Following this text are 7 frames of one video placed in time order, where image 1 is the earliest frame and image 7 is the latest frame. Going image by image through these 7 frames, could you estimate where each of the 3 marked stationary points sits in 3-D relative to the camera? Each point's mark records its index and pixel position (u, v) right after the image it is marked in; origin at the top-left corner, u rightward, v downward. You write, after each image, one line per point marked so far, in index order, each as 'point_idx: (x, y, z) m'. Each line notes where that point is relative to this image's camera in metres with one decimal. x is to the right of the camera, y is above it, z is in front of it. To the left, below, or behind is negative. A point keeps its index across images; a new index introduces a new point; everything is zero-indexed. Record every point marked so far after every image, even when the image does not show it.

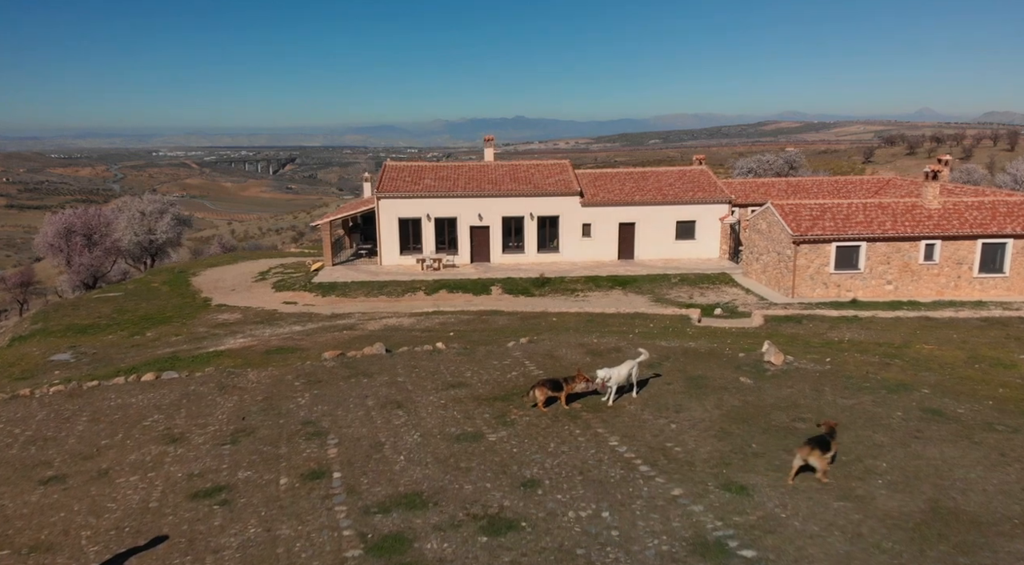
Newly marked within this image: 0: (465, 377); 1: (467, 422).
0: (-1.2, -2.4, +17.0) m
1: (-0.9, -2.9, +14.1) m
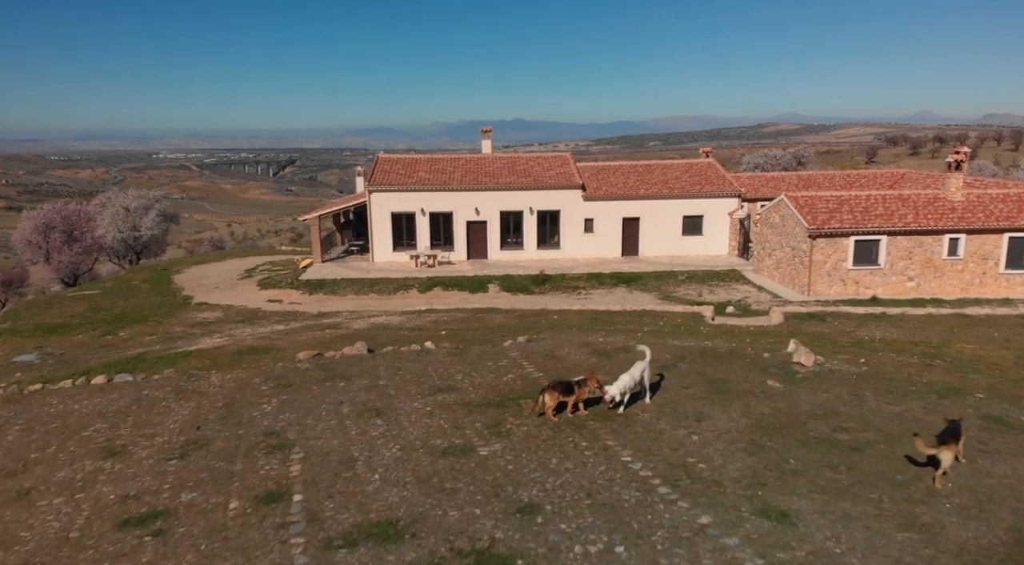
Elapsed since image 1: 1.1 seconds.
0: (-1.3, -2.2, +15.1) m
1: (-1.0, -2.7, +12.1) m
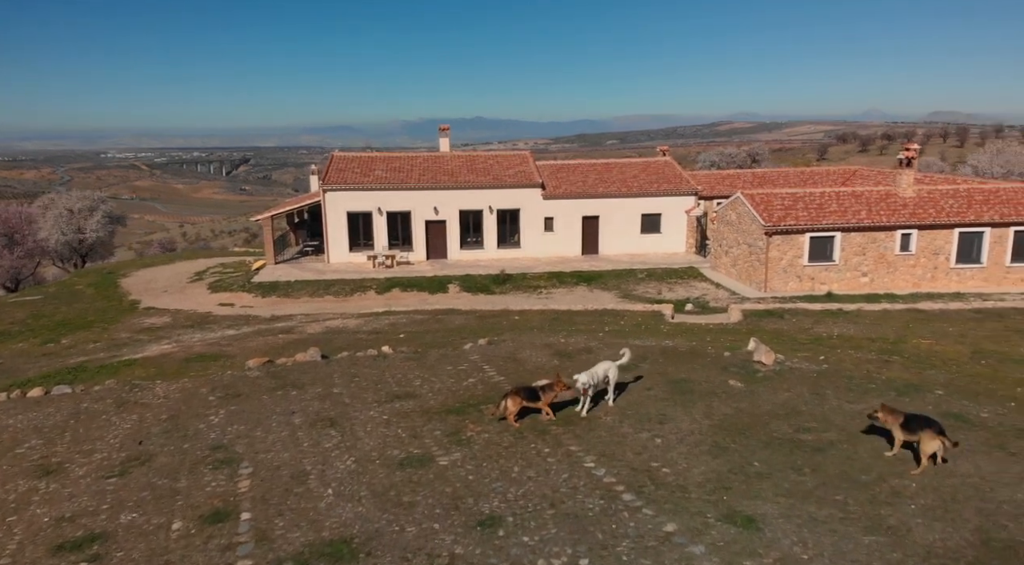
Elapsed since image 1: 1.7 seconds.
0: (-2.1, -2.2, +14.7) m
1: (-1.7, -2.7, +11.7) m
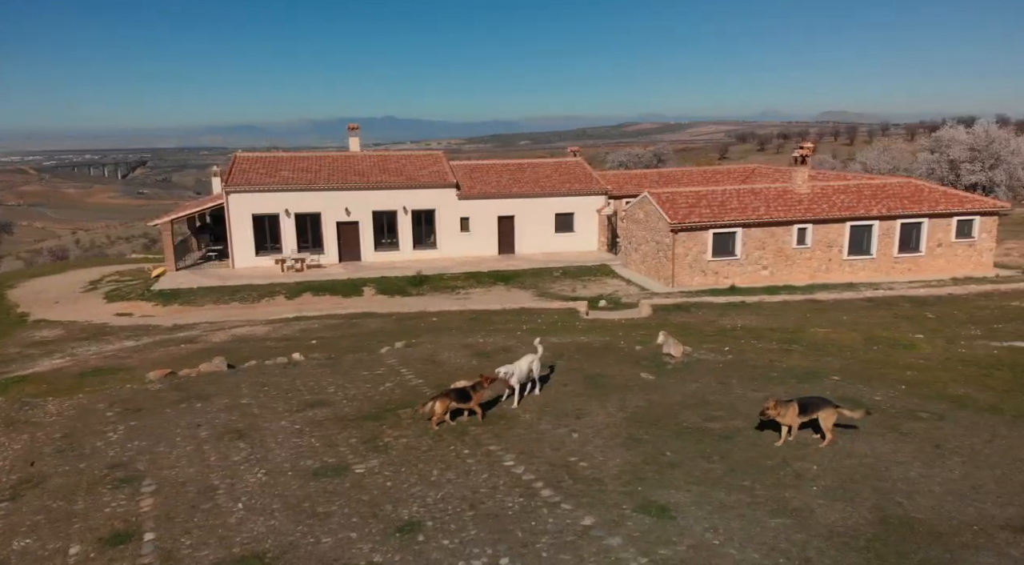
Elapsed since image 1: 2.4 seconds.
0: (-3.9, -2.3, +14.3) m
1: (-3.1, -2.8, +11.4) m
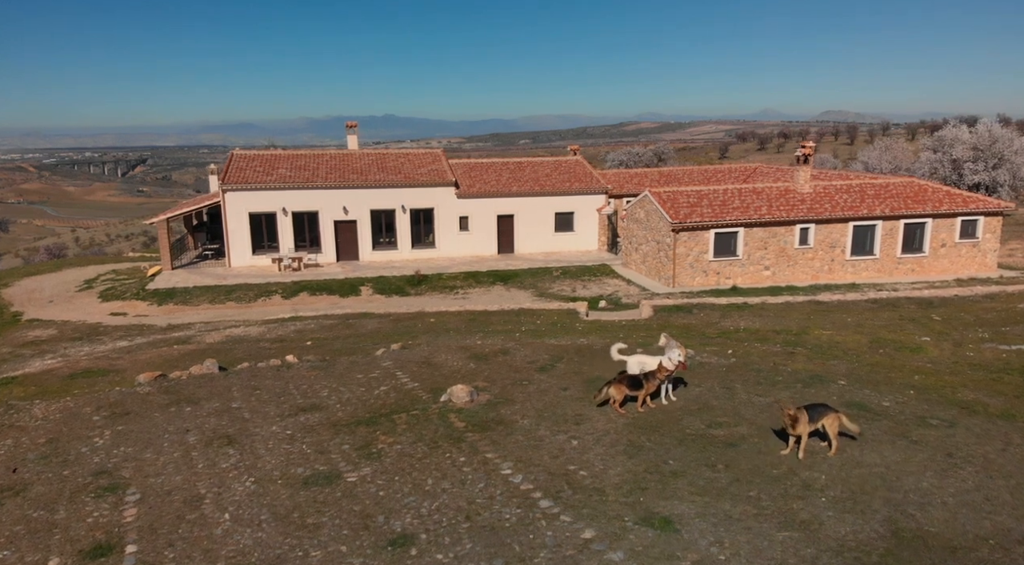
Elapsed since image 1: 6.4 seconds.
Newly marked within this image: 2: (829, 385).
0: (-3.9, -2.3, +13.9) m
1: (-3.1, -2.8, +11.0) m
2: (+6.2, -2.0, +13.3) m
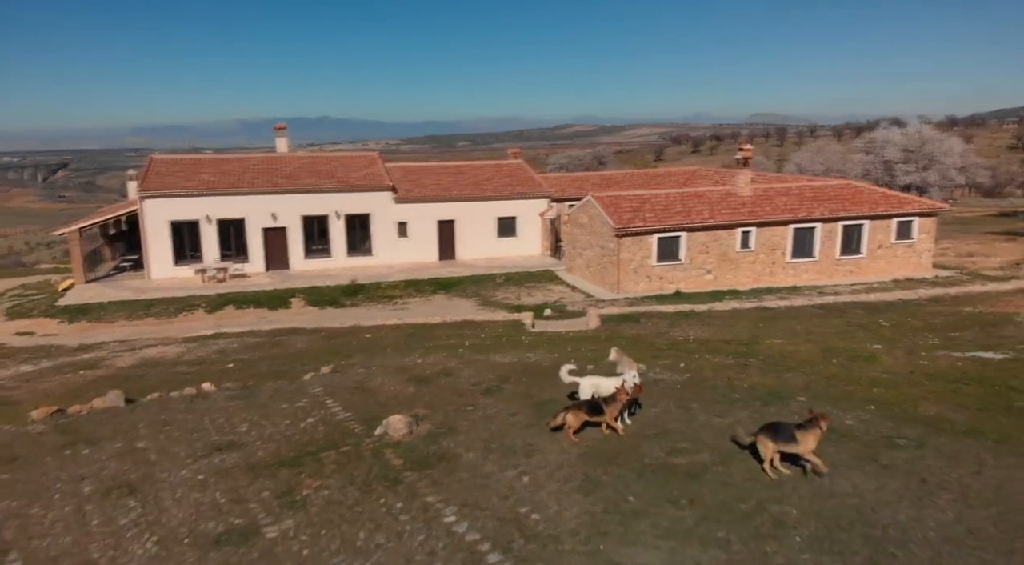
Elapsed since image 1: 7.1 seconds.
0: (-5.0, -2.7, +12.4) m
1: (-3.9, -3.2, +9.6) m
2: (+5.1, -2.2, +12.7) m
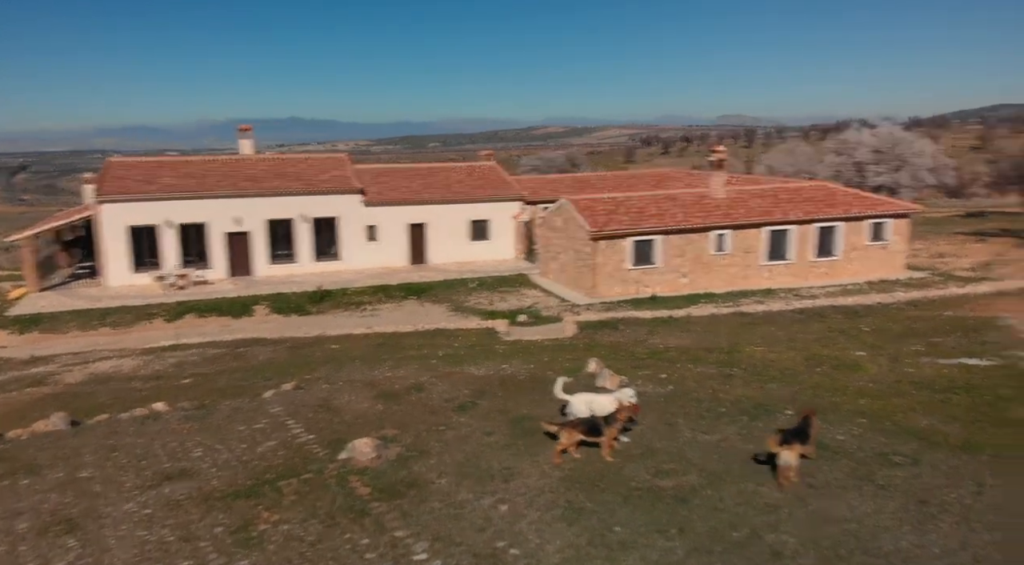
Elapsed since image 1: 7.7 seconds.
0: (-5.4, -3.0, +11.5) m
1: (-4.2, -3.4, +8.7) m
2: (+4.7, -2.4, +12.2) m
